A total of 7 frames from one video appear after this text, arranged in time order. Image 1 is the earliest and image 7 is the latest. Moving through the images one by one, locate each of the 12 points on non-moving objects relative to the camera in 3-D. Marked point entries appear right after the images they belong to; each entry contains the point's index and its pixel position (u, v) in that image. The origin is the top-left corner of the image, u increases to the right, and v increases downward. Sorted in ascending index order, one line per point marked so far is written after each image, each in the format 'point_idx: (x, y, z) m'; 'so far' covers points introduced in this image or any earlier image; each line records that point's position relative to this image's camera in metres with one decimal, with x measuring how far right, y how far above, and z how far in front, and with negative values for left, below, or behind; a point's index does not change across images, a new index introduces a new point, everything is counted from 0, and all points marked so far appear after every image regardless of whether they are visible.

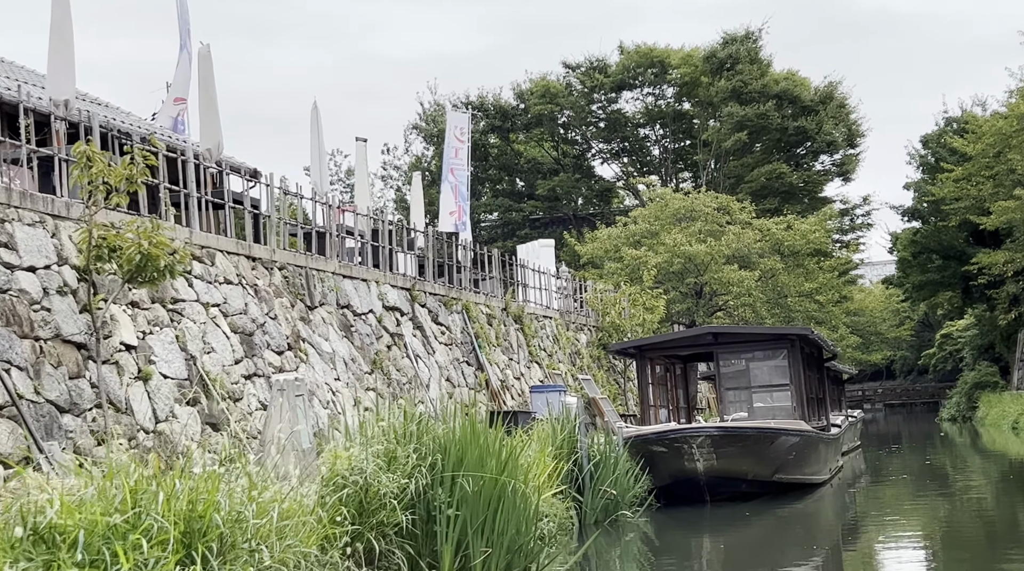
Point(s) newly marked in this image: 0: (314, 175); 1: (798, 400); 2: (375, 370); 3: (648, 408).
0: (-3.0, +1.7, +18.4) m
1: (+3.8, -1.5, +16.5) m
2: (-1.8, -1.1, +16.0) m
3: (+1.7, -1.6, +16.2) m
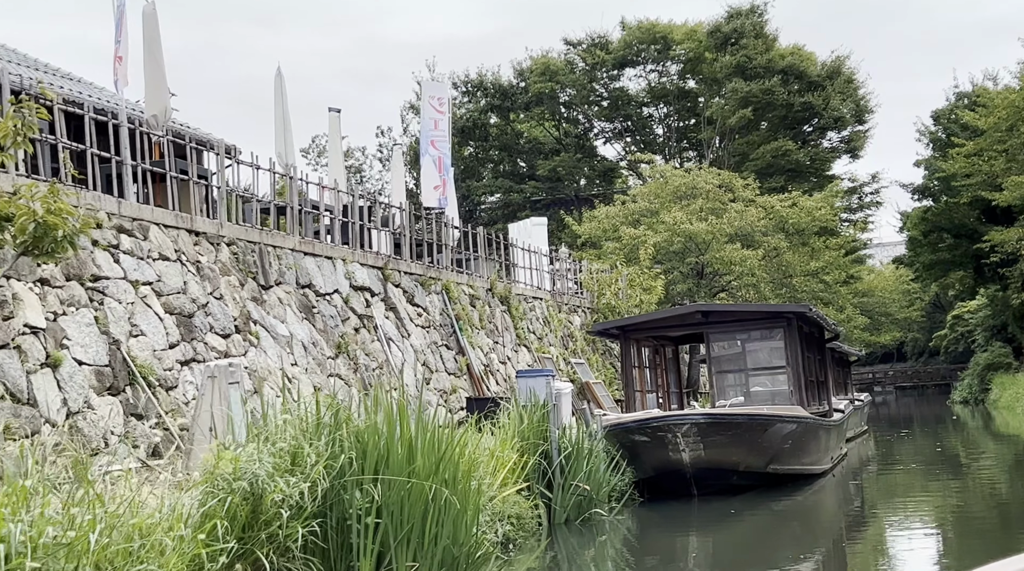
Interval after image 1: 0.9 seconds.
0: (-3.3, +2.0, +17.2) m
1: (+3.5, -1.2, +15.3) m
2: (-2.1, -0.8, +14.9) m
3: (+1.4, -1.3, +15.0) m
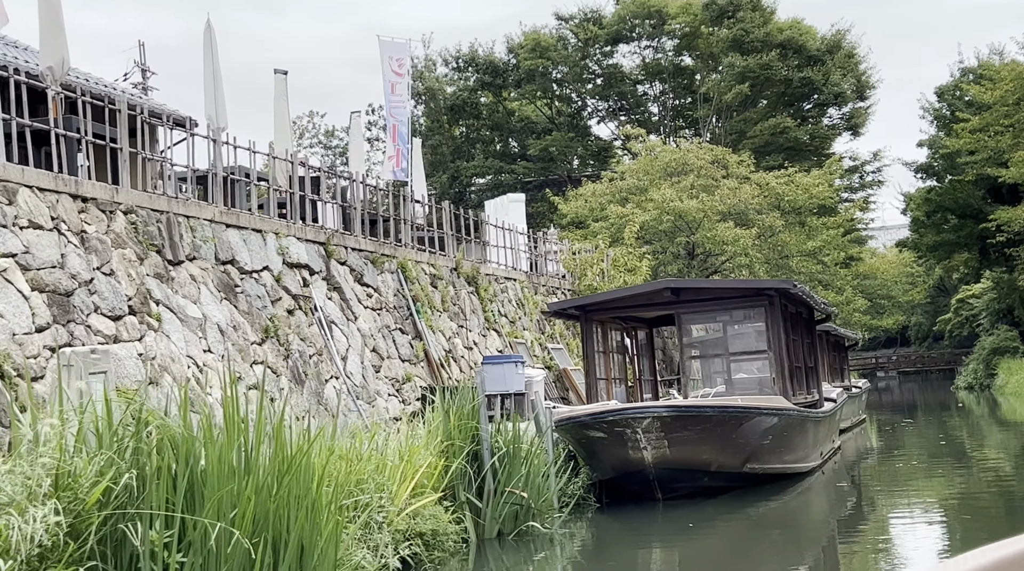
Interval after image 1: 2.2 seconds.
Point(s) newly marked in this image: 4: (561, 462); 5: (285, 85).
0: (-3.8, +2.2, +15.5) m
1: (+2.9, -0.9, +13.7) m
2: (-2.6, -0.6, +13.2) m
3: (+0.9, -1.1, +13.3) m
4: (+0.4, -1.6, +11.1) m
5: (-3.4, +3.0, +18.1) m
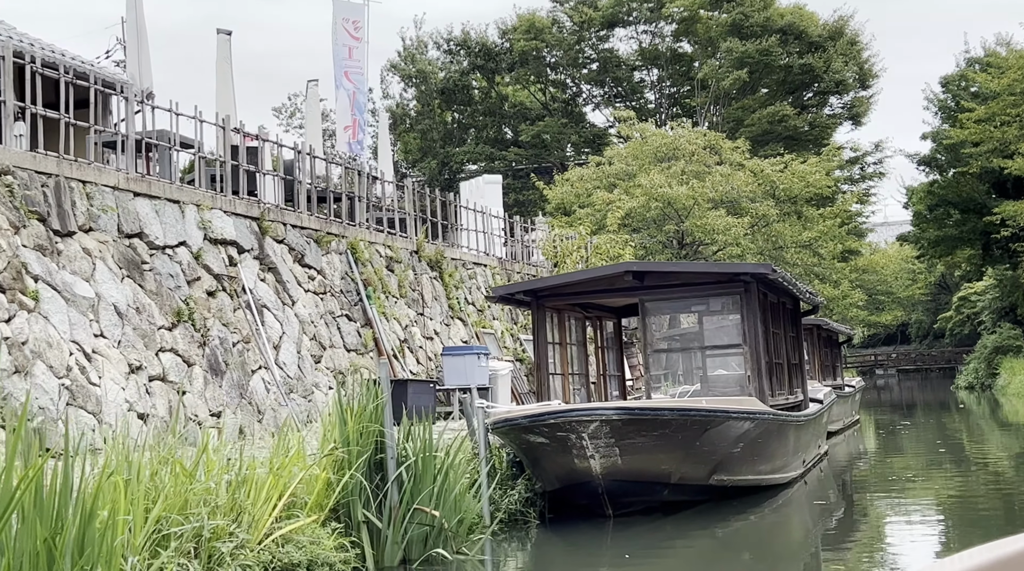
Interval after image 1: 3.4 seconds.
0: (-4.3, +2.5, +14.0) m
1: (+2.4, -0.8, +12.1) m
2: (-3.2, -0.4, +11.7) m
3: (+0.3, -0.9, +11.8) m
4: (-0.1, -1.4, +9.6) m
5: (-3.8, +3.2, +16.6) m
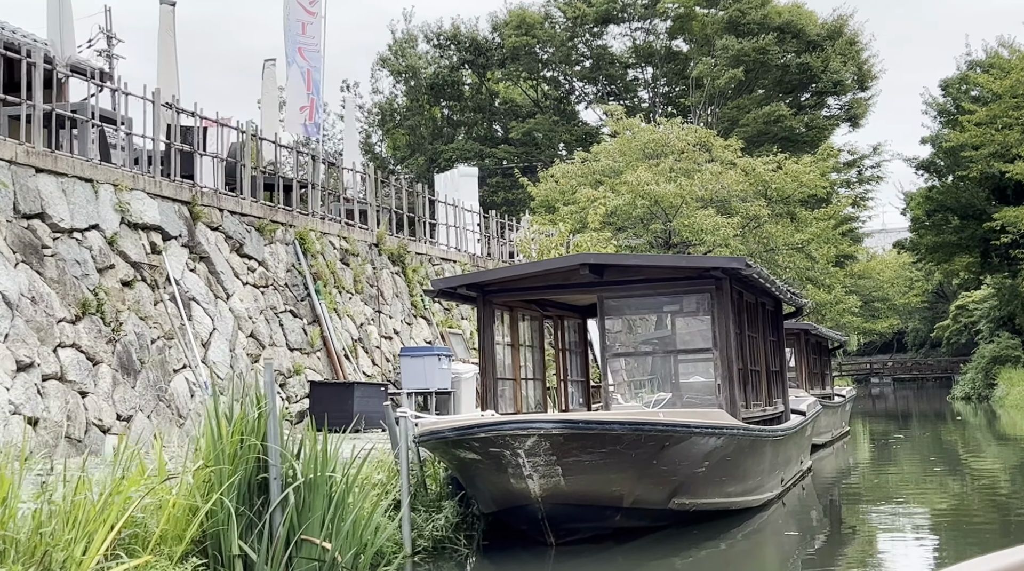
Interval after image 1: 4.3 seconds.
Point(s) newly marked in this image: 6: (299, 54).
0: (-4.7, +2.6, +12.7) m
1: (+1.9, -0.8, +10.9) m
2: (-3.6, -0.3, +10.5) m
3: (-0.1, -0.8, +10.6) m
4: (-0.6, -1.4, +8.3) m
5: (-4.2, +3.3, +15.3) m
6: (-2.8, +3.1, +16.6) m
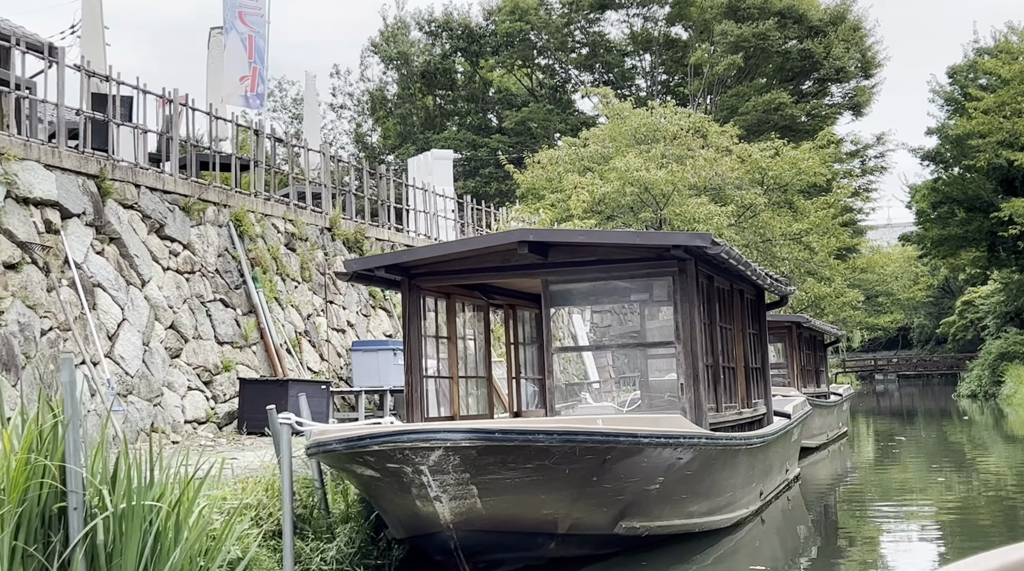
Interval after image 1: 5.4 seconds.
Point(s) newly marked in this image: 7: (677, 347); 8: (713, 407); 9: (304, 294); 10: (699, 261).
0: (-5.2, +2.8, +11.3) m
1: (+1.4, -0.7, +9.4) m
2: (-4.1, -0.1, +9.0) m
3: (-0.6, -0.7, +9.1) m
4: (-1.1, -1.3, +6.9) m
5: (-4.7, +3.5, +13.9) m
6: (-3.3, +3.3, +15.2) m
7: (+1.3, -0.5, +9.3) m
8: (+1.6, -0.9, +9.6) m
9: (-2.5, -0.1, +14.6) m
10: (+1.4, +0.2, +9.4) m
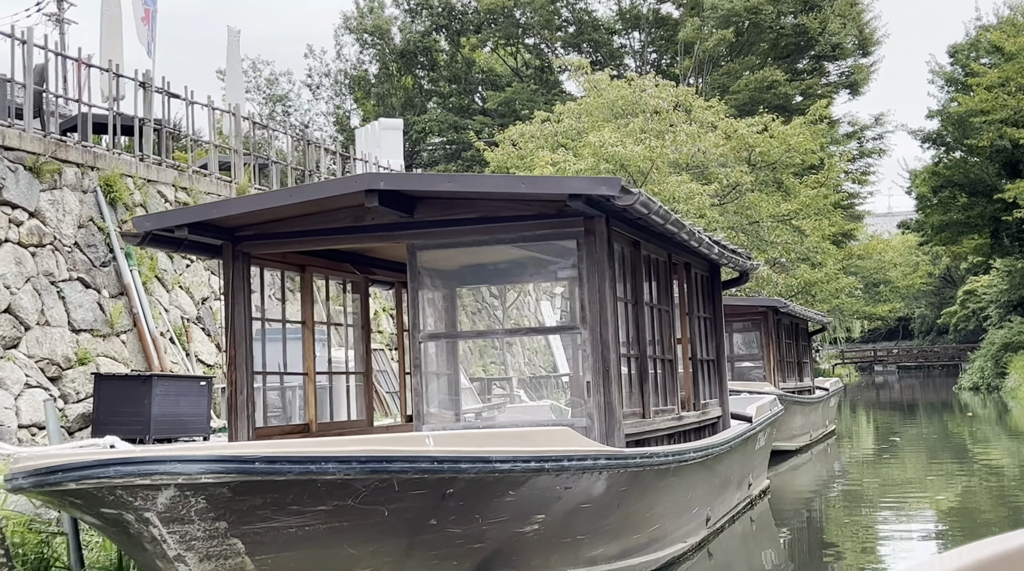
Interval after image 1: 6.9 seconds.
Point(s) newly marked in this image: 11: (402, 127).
0: (-5.9, +2.9, +9.2) m
1: (+0.7, -0.5, +7.4) m
2: (-4.9, +0.1, +7.0) m
3: (-1.3, -0.5, +7.1) m
4: (-1.8, -1.1, +4.8) m
5: (-5.4, +3.7, +11.8) m
6: (-4.0, +3.5, +13.1) m
7: (+0.5, -0.3, +7.3) m
8: (+0.9, -0.8, +7.5) m
9: (-3.2, +0.1, +12.5) m
10: (+0.7, +0.4, +7.3) m
11: (-1.8, +2.6, +20.0) m
